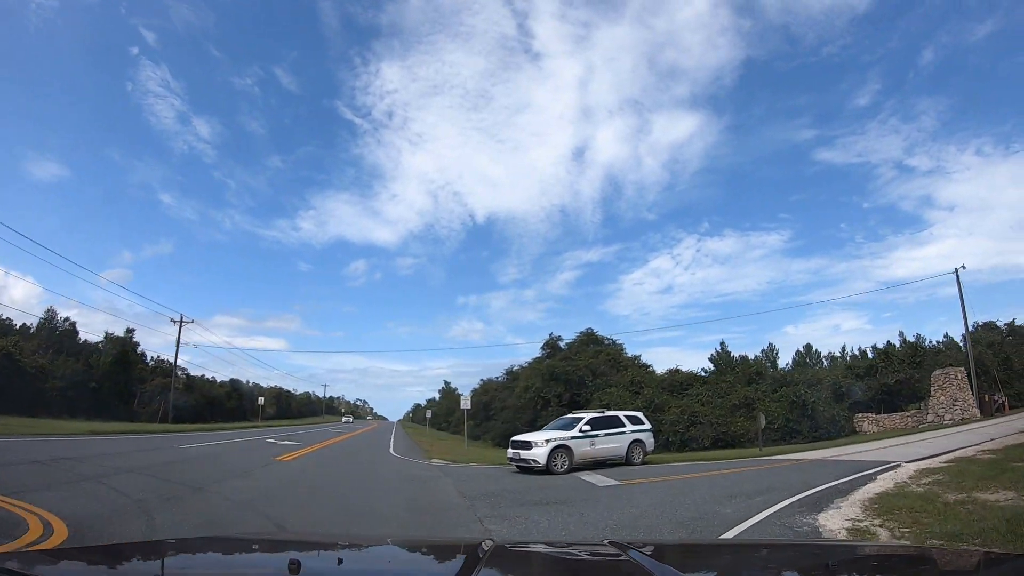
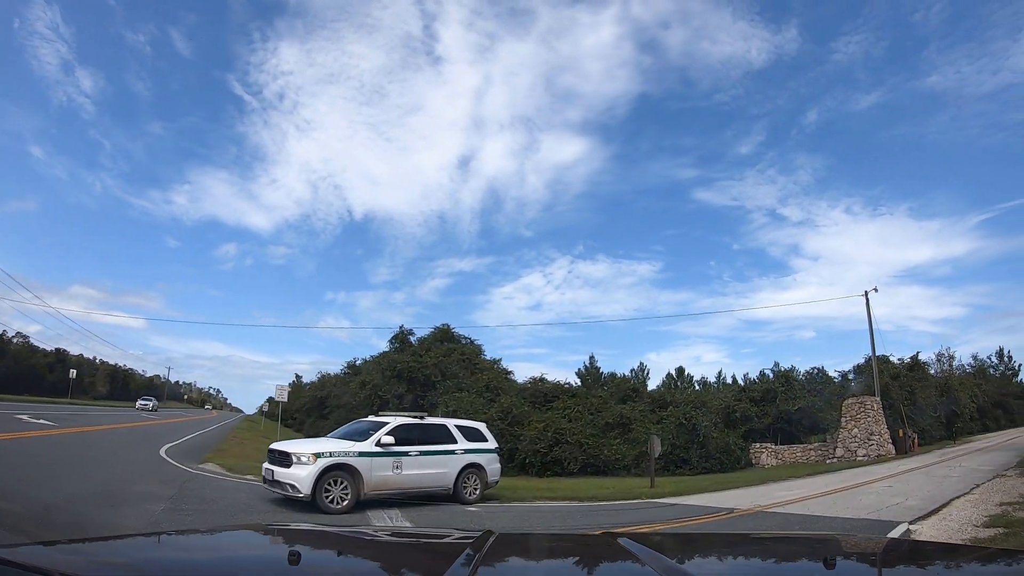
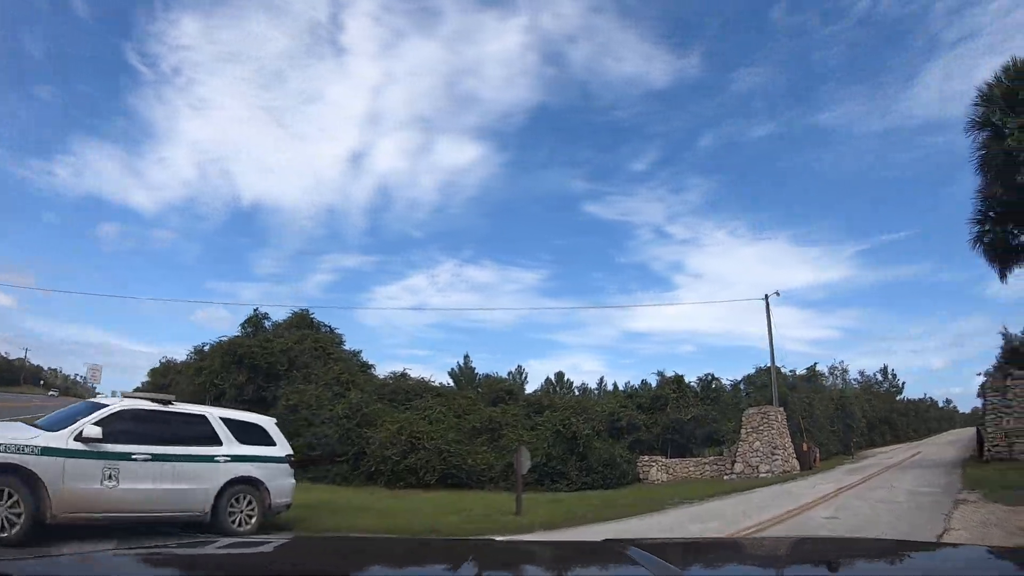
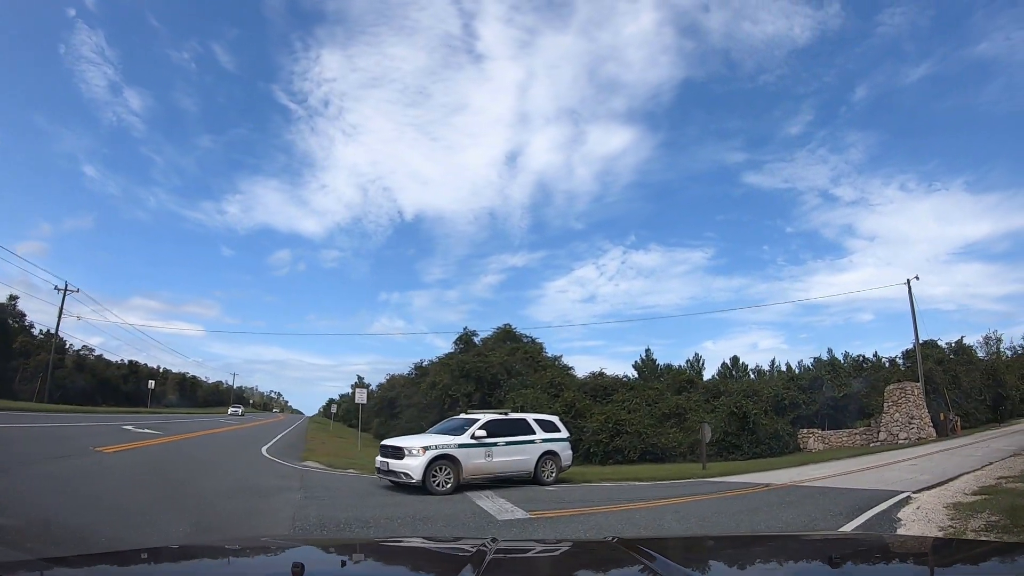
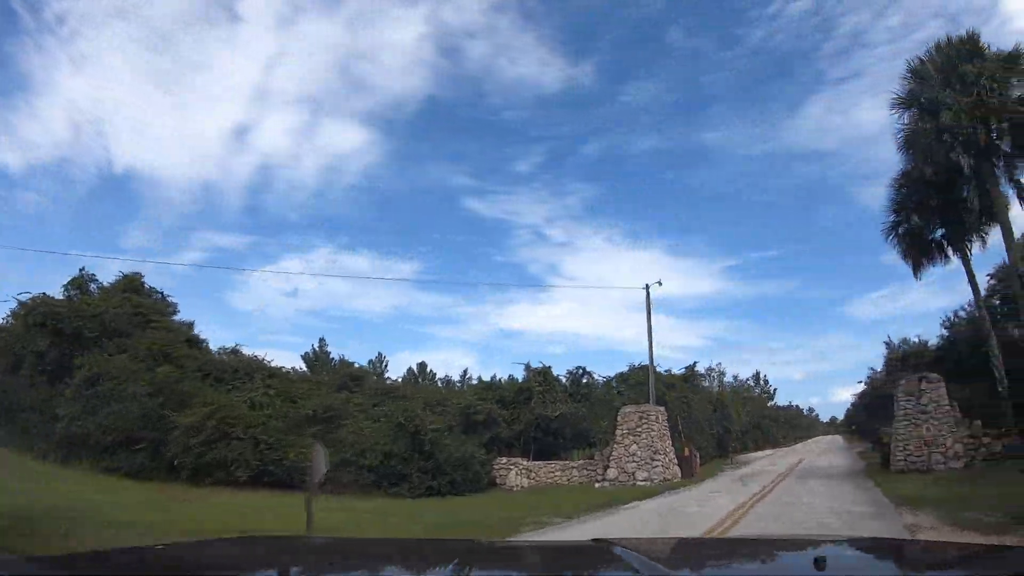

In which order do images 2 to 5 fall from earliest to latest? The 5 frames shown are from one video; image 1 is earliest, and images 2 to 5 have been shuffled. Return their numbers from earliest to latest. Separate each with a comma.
4, 2, 3, 5
